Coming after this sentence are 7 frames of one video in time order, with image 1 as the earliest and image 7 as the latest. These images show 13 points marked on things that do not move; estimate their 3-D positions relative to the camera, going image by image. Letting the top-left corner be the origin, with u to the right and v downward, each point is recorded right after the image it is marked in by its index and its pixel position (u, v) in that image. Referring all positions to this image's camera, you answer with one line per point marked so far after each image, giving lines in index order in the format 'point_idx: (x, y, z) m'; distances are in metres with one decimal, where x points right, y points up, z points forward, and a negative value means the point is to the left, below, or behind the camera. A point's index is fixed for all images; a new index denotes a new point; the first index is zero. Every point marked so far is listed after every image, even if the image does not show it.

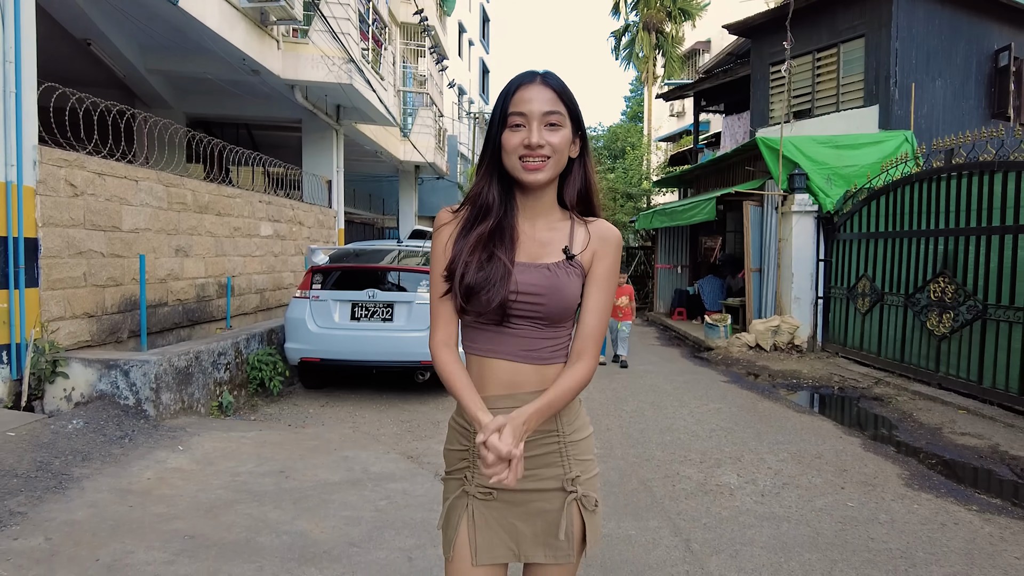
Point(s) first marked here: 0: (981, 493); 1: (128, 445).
0: (+3.0, -1.3, +4.1) m
1: (-2.4, -1.0, +4.0) m
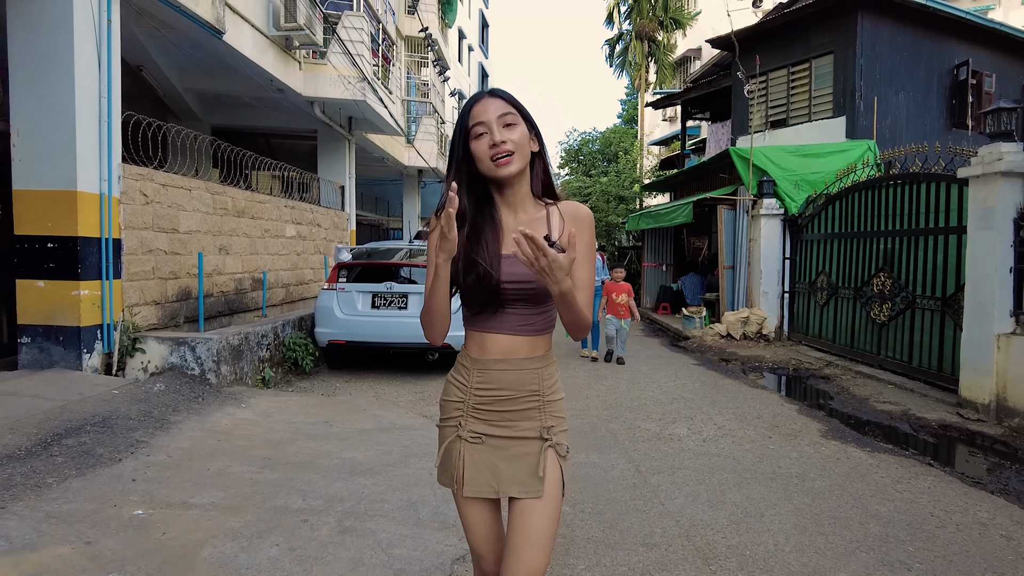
0: (+2.9, -1.2, +5.2) m
1: (-2.4, -0.9, +5.1) m
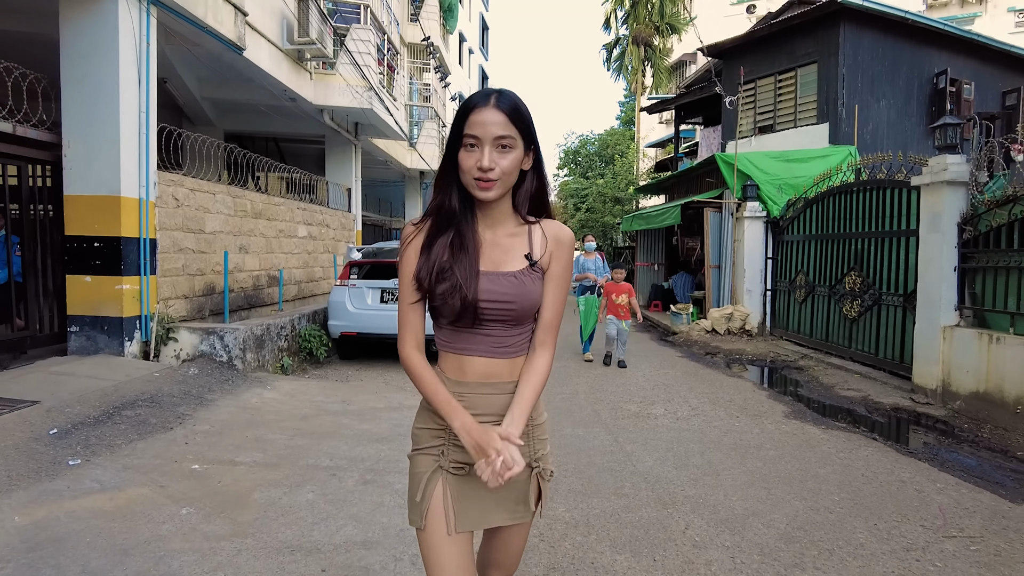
0: (+2.9, -1.2, +5.8) m
1: (-2.4, -0.8, +5.7) m
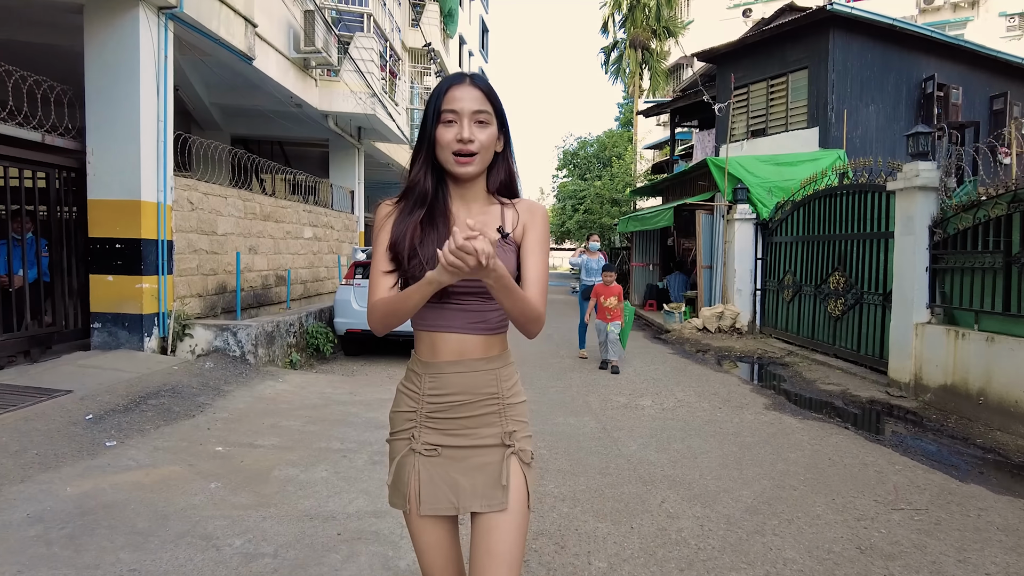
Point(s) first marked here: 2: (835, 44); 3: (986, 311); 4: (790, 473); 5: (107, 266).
0: (+2.8, -1.2, +6.2) m
1: (-2.5, -0.8, +6.1) m
2: (+6.7, +5.1, +13.6) m
3: (+4.1, -0.2, +5.7) m
4: (+1.8, -1.2, +4.2) m
5: (-3.9, +0.2, +6.3) m
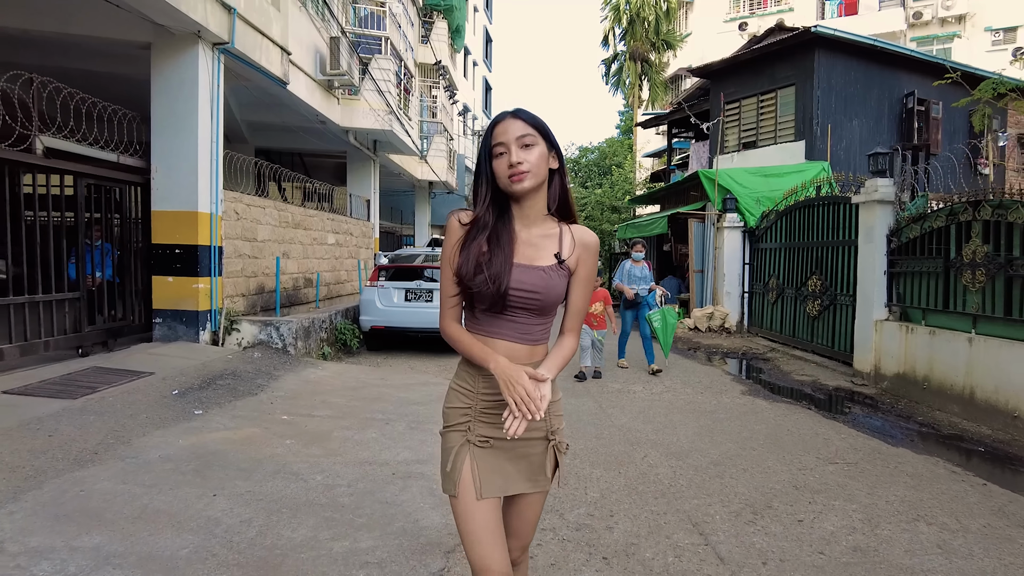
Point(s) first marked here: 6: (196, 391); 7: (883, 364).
0: (+2.9, -1.2, +7.1) m
1: (-2.4, -0.8, +7.0) m
2: (+6.8, +5.0, +14.5) m
3: (+4.2, -0.2, +6.6) m
4: (+1.9, -1.2, +5.1) m
5: (-3.8, +0.2, +7.2) m
6: (-2.6, -0.8, +5.4) m
7: (+4.1, -0.8, +7.3) m
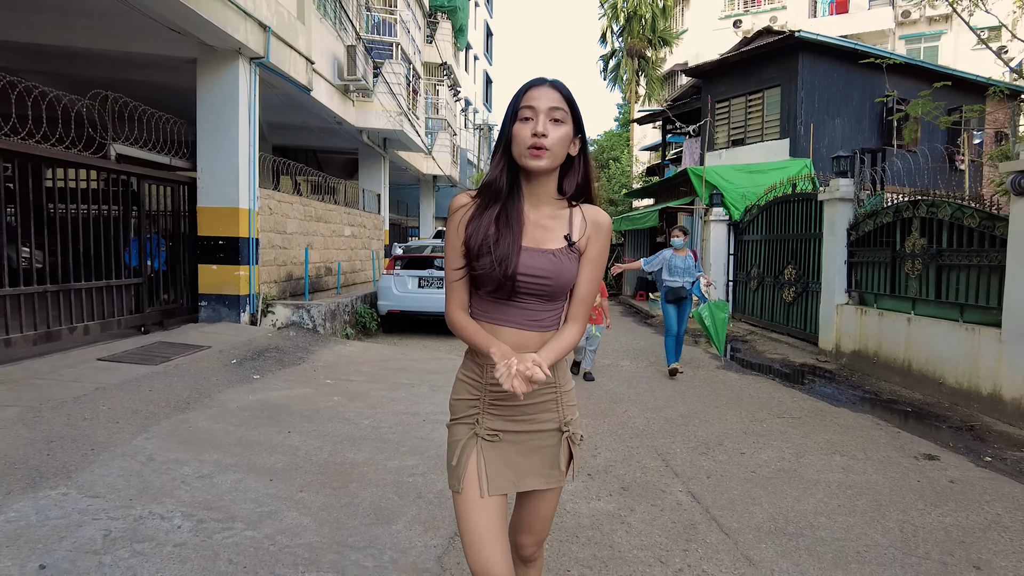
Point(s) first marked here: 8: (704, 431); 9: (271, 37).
0: (+3.0, -1.0, +8.1) m
1: (-2.3, -0.7, +8.0) m
2: (+6.9, +5.2, +15.4) m
3: (+4.3, -0.1, +7.6) m
4: (+1.9, -1.0, +6.1) m
5: (-3.7, +0.4, +8.2) m
6: (-2.5, -0.7, +6.3) m
7: (+4.2, -0.7, +8.3) m
8: (+1.4, -1.1, +4.9) m
9: (-3.1, +3.3, +8.5) m
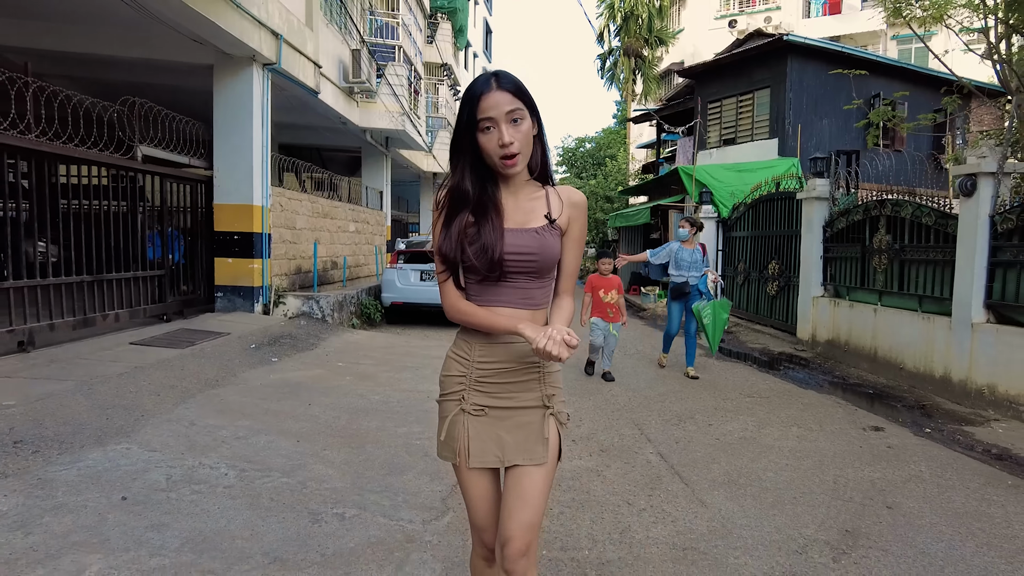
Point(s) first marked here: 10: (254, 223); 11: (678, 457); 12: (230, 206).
0: (+2.9, -0.9, +8.6) m
1: (-2.4, -0.6, +8.5) m
2: (+6.8, +5.4, +16.0) m
3: (+4.2, 0.0, +8.2) m
4: (+1.9, -1.0, +6.6) m
5: (-3.8, +0.5, +8.7) m
6: (-2.6, -0.6, +6.9) m
7: (+4.1, -0.6, +8.8) m
8: (+1.4, -1.0, +5.4) m
9: (-3.2, +3.4, +9.0) m
10: (-3.4, +0.9, +8.6) m
11: (+1.0, -1.1, +4.1) m
12: (-3.7, +1.1, +8.6) m
